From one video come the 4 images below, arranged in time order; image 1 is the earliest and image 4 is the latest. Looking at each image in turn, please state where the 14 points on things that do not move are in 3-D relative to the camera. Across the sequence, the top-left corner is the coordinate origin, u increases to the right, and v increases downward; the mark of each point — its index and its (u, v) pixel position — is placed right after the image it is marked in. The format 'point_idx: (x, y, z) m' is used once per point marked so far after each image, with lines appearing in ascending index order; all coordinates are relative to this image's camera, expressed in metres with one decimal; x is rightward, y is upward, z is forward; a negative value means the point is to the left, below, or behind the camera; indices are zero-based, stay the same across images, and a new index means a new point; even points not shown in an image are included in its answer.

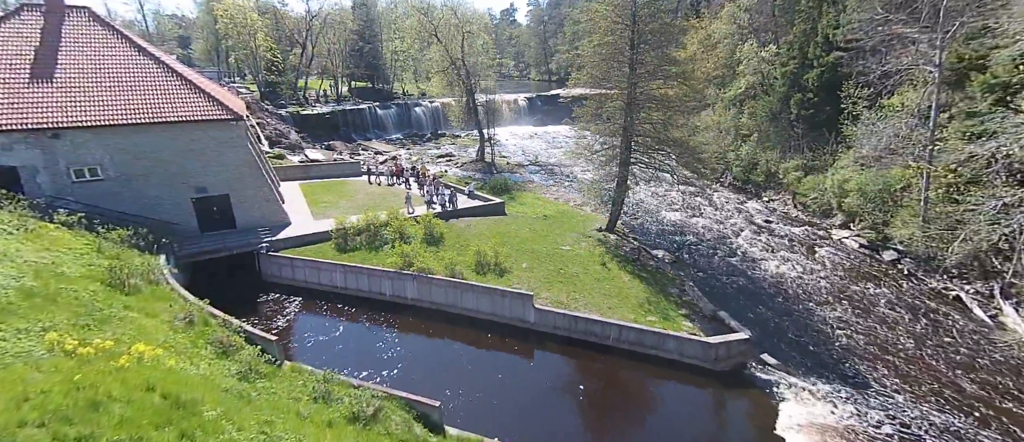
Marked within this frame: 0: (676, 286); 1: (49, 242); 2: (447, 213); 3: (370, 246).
0: (+6.2, -2.4, +14.8) m
1: (-13.1, -0.6, +10.9) m
2: (-3.3, +0.4, +19.9) m
3: (-6.1, -1.1, +16.9) m
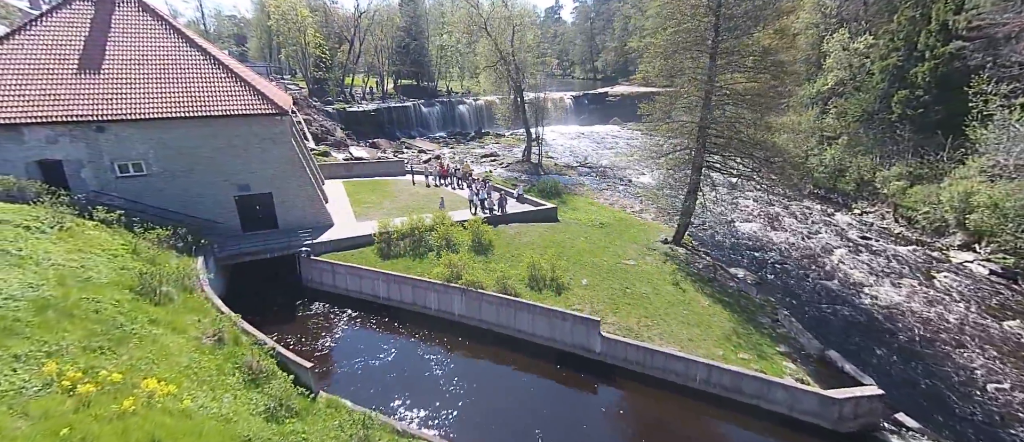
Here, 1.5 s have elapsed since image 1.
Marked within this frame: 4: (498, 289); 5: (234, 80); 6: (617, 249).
0: (+8.1, -3.0, +12.4) m
1: (-11.4, -0.6, +10.3) m
2: (-0.8, +0.2, +18.4) m
3: (-3.9, -1.3, +15.7) m
4: (-0.5, -2.2, +12.7) m
5: (-11.3, +5.7, +15.8) m
6: (+4.5, -1.2, +16.6) m
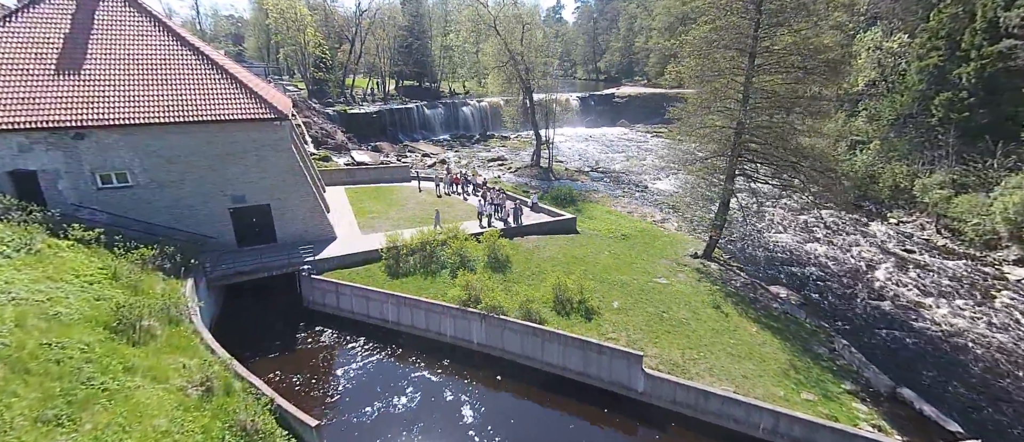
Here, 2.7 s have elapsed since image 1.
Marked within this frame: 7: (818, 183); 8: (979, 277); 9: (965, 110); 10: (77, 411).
0: (+8.9, -3.5, +11.2) m
1: (-10.6, -1.1, +9.0) m
2: (-0.1, -0.4, +17.1) m
3: (-3.2, -1.8, +14.4) m
4: (+0.3, -2.8, +11.4) m
5: (-10.6, +5.2, +14.5) m
6: (+5.2, -1.7, +15.3) m
7: (+12.0, +1.5, +15.3) m
8: (+17.4, -2.1, +14.4) m
9: (+21.6, +5.3, +18.5) m
10: (-6.2, -2.7, +5.6) m
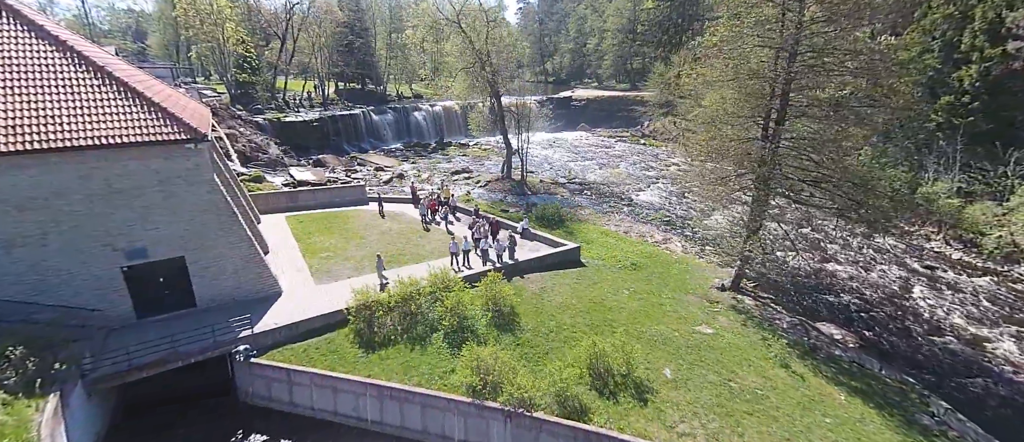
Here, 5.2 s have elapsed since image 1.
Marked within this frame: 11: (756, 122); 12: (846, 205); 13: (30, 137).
0: (+9.7, -4.4, +9.3) m
1: (-9.4, -2.9, +4.6) m
2: (-0.1, -1.7, +14.0) m
3: (-2.8, -3.3, +10.9) m
4: (+1.1, -4.1, +8.4) m
5: (-10.4, +3.3, +10.0) m
6: (+5.4, -2.8, +12.9) m
7: (+12.0, +0.7, +13.8) m
8: (+17.6, -2.7, +13.6) m
9: (+20.9, +5.0, +18.3) m
10: (-4.6, -4.3, +1.7) m
11: (+8.2, +3.4, +13.6) m
12: (+11.6, +0.8, +14.2) m
13: (-11.0, +1.8, +8.6) m
